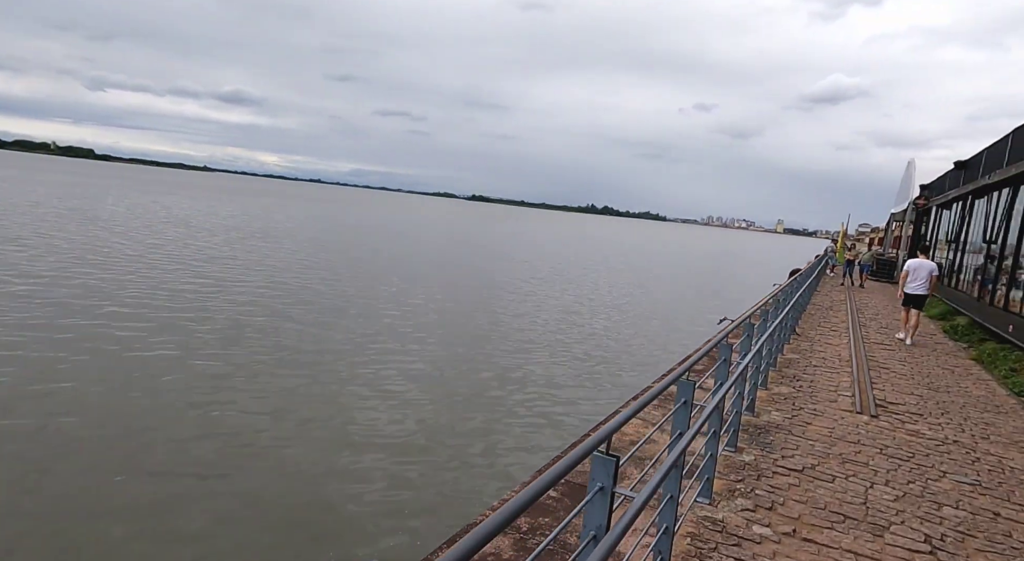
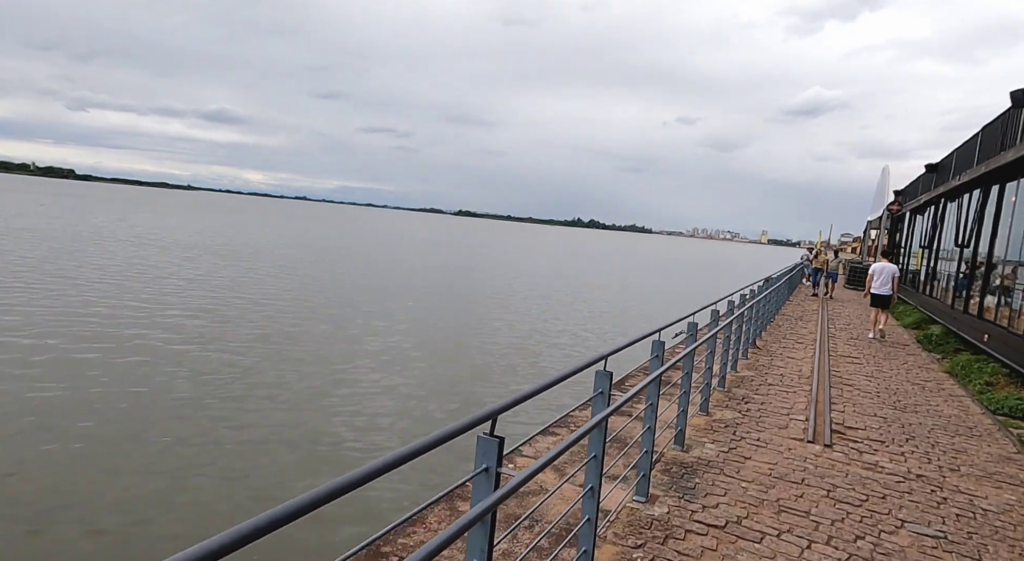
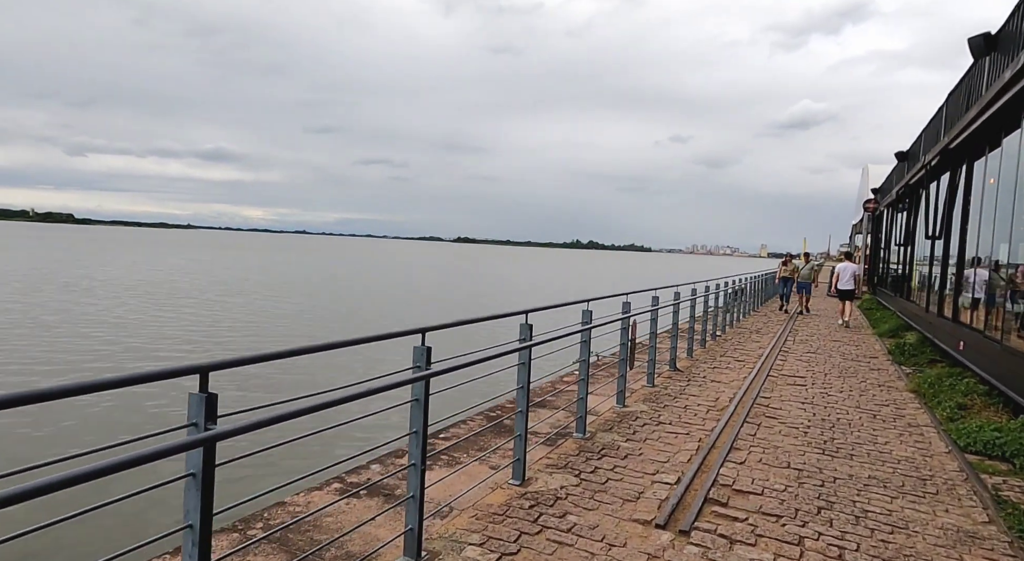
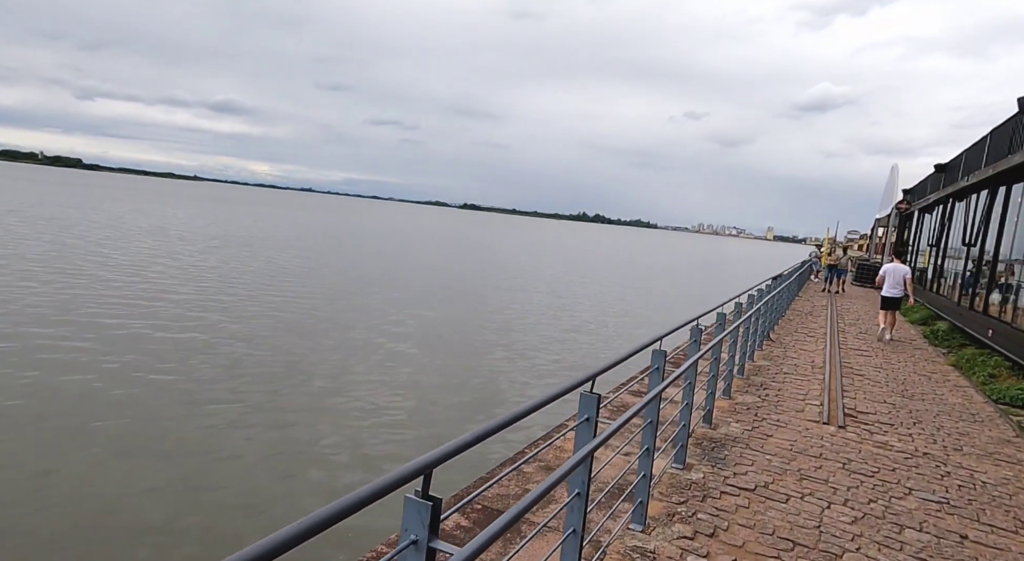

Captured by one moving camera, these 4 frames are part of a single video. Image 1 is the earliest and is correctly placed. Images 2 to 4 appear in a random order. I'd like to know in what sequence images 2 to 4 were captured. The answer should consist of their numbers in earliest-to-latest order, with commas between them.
4, 2, 3
